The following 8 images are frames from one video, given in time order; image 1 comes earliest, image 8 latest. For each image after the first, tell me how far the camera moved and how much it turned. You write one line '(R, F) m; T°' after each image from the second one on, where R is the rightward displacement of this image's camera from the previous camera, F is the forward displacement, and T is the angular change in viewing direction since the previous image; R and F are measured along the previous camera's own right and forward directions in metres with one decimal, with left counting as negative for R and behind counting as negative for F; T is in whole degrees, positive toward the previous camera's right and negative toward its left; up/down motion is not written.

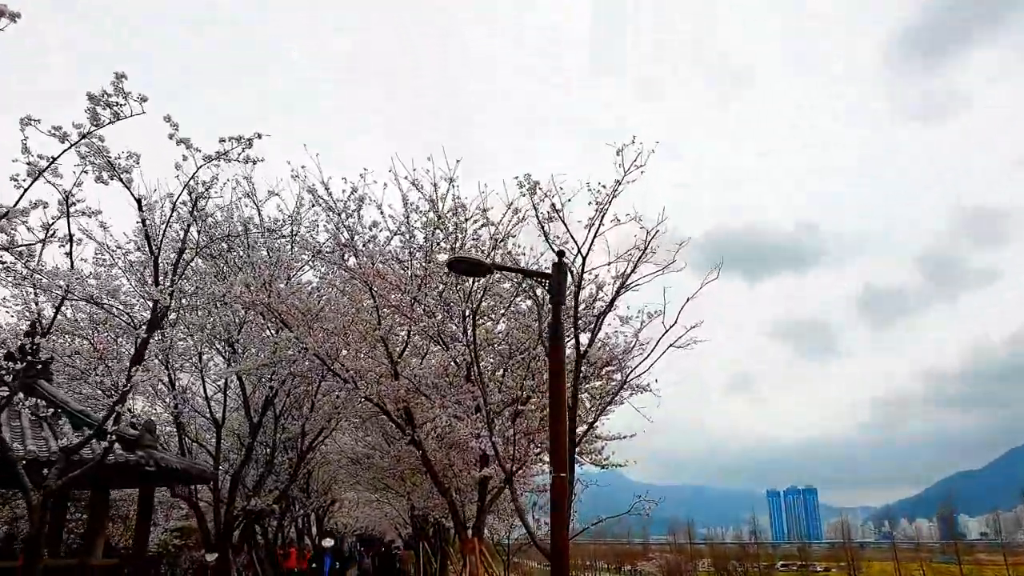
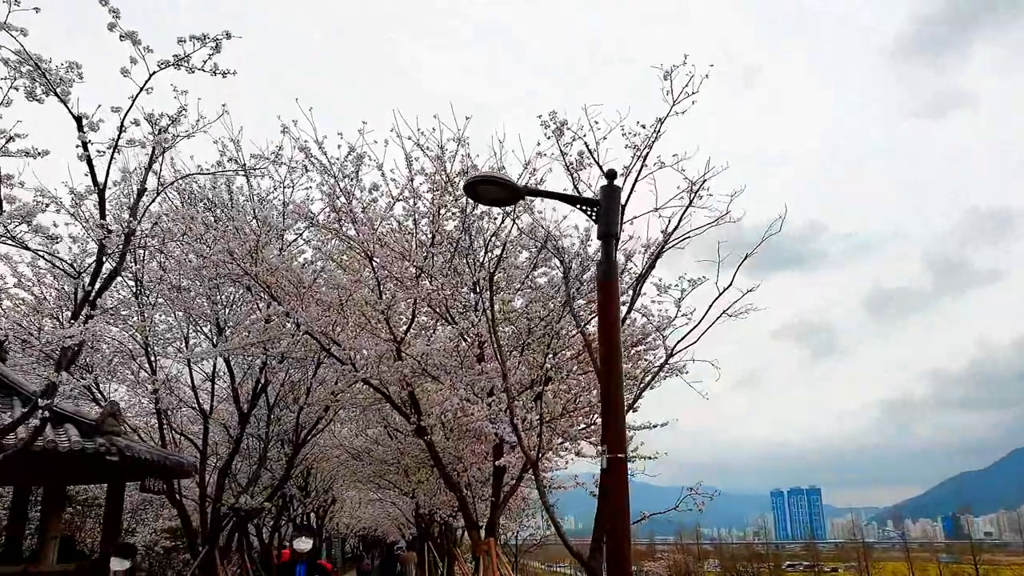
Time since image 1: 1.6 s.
(-0.1, +1.3) m; 0°
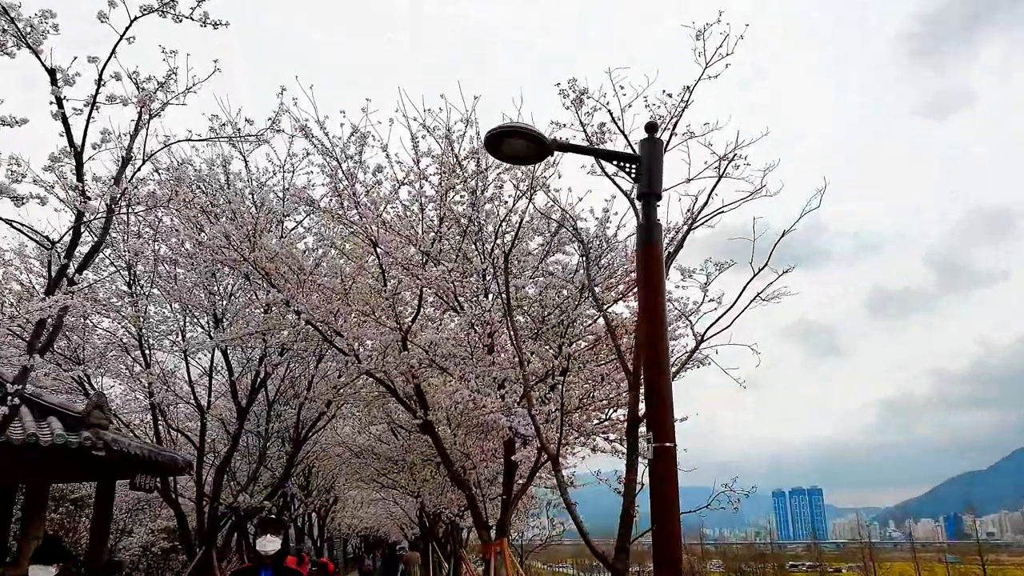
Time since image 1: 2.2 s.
(-0.1, +0.5) m; 0°
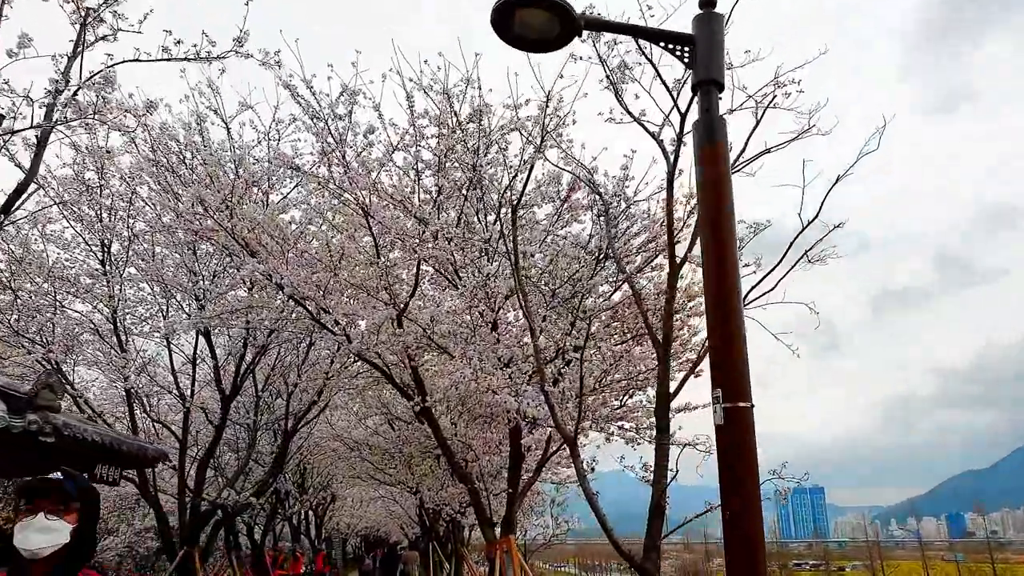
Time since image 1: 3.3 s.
(0.0, +0.9) m; 0°
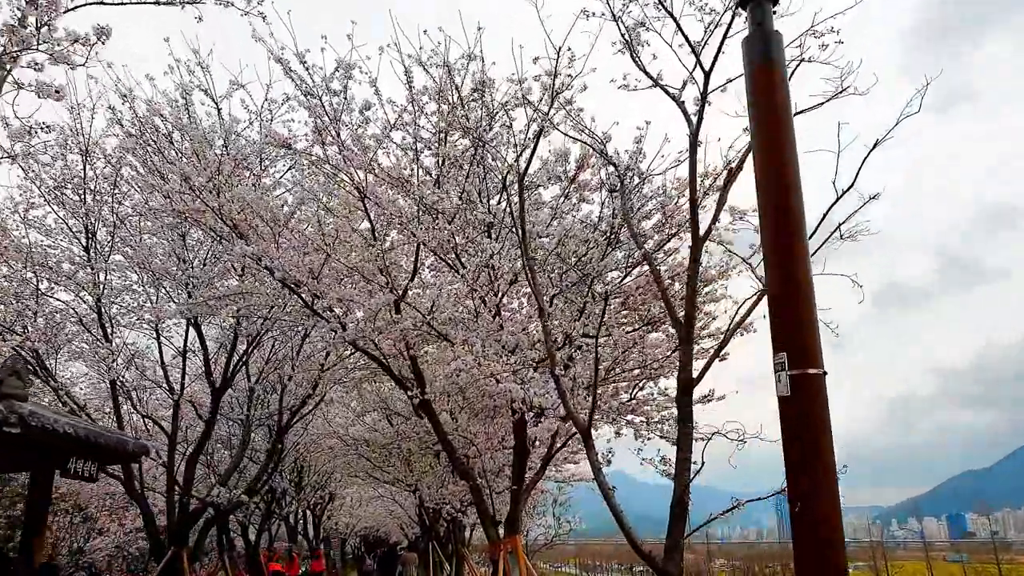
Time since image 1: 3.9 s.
(0.0, +0.5) m; 0°
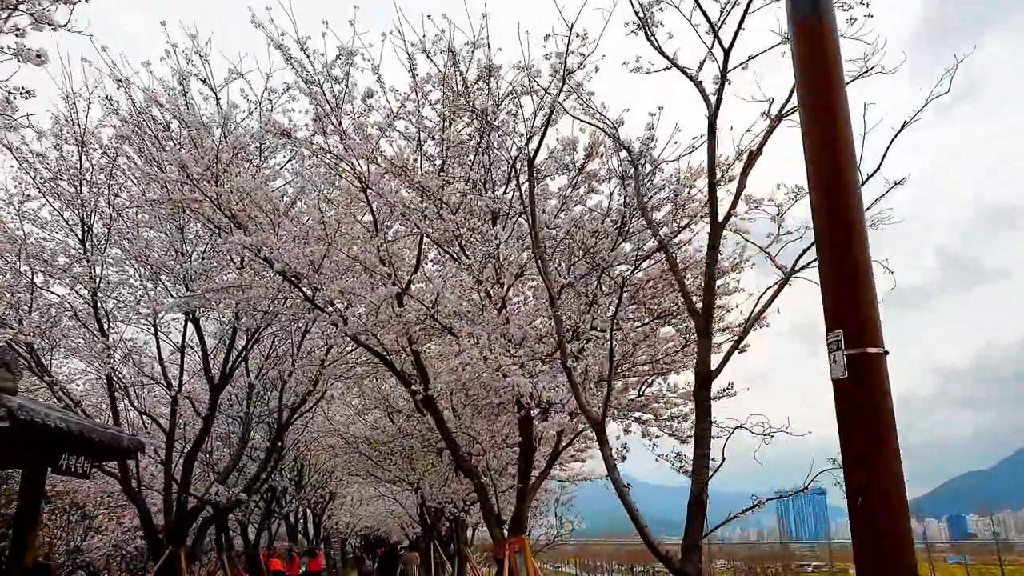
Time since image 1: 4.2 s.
(0.0, +0.2) m; 0°
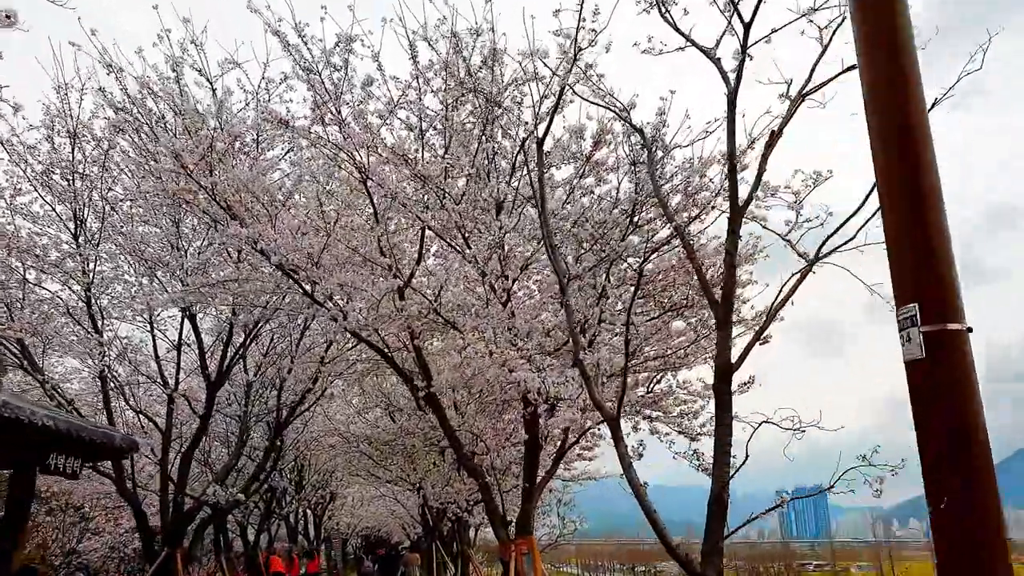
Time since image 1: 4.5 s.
(0.0, +0.3) m; 0°
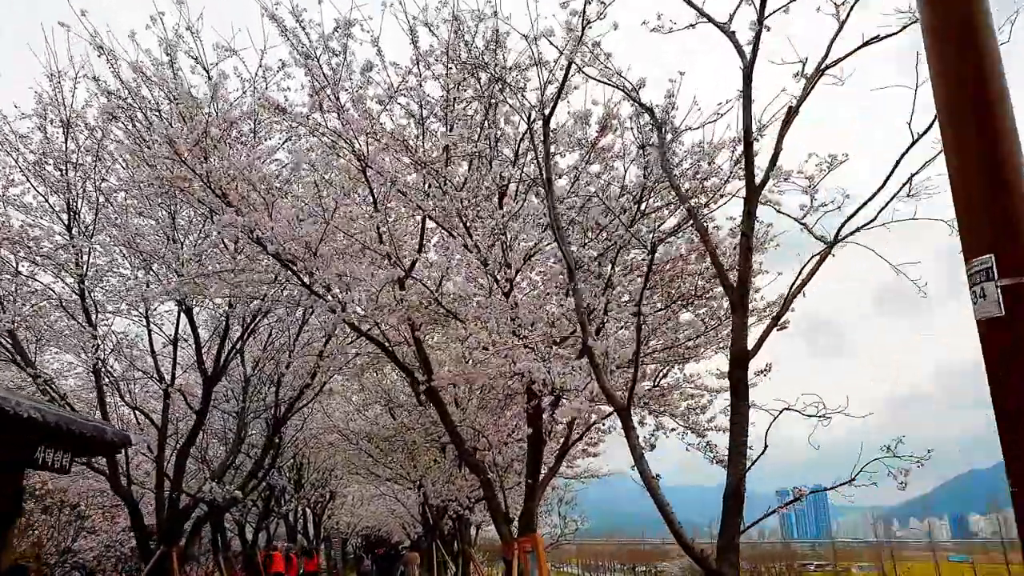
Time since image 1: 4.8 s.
(0.0, +0.2) m; 0°
